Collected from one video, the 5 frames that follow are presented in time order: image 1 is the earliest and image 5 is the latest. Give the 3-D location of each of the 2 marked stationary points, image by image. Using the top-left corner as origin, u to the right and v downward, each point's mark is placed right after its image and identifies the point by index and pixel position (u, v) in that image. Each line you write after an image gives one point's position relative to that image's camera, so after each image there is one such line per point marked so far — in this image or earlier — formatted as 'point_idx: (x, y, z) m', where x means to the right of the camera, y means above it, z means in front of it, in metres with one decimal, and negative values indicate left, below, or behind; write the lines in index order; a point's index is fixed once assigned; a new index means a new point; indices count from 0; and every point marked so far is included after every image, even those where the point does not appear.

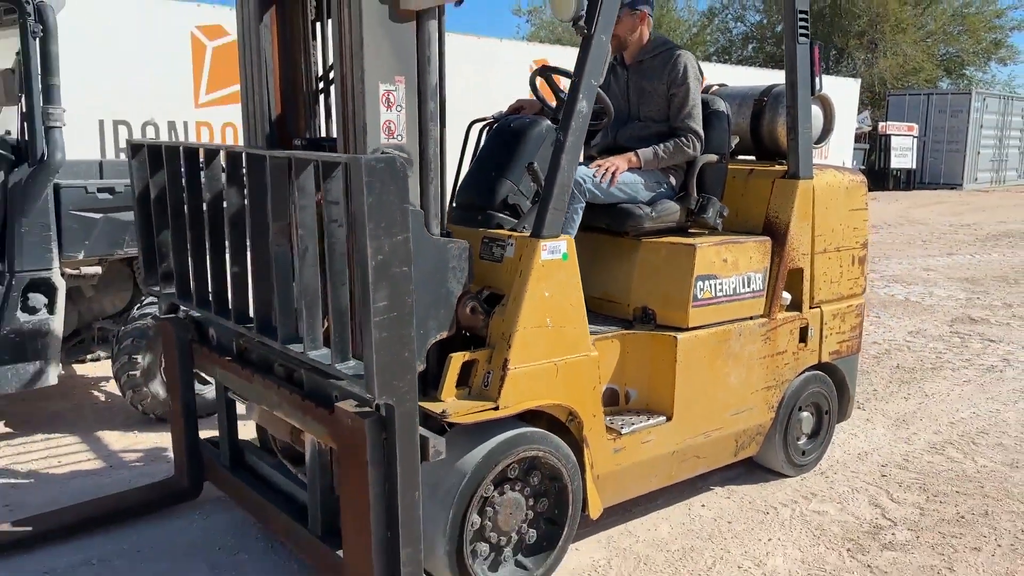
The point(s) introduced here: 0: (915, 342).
0: (+3.0, -0.4, +6.3) m
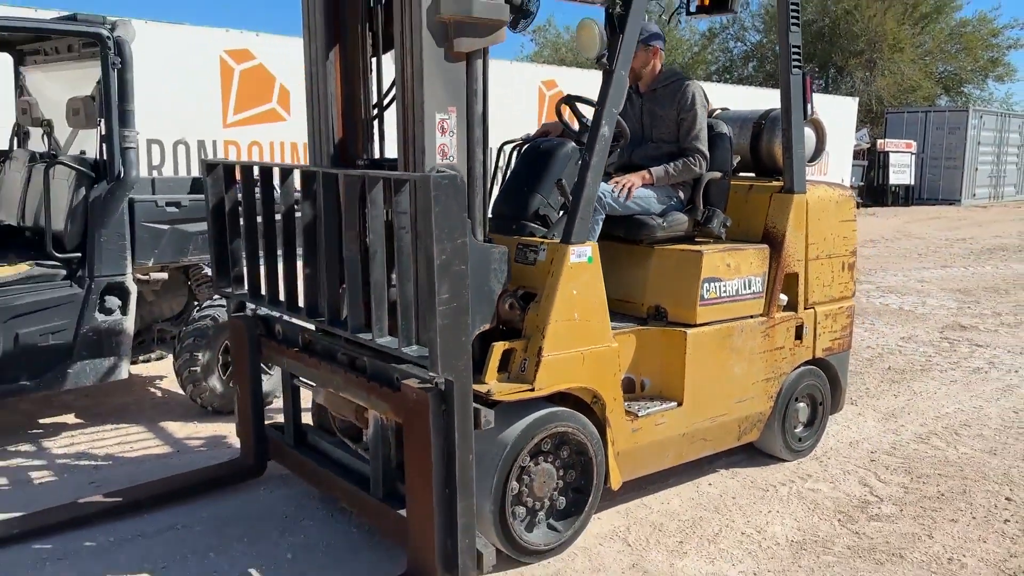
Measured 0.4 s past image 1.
0: (+3.2, -0.5, +6.7) m
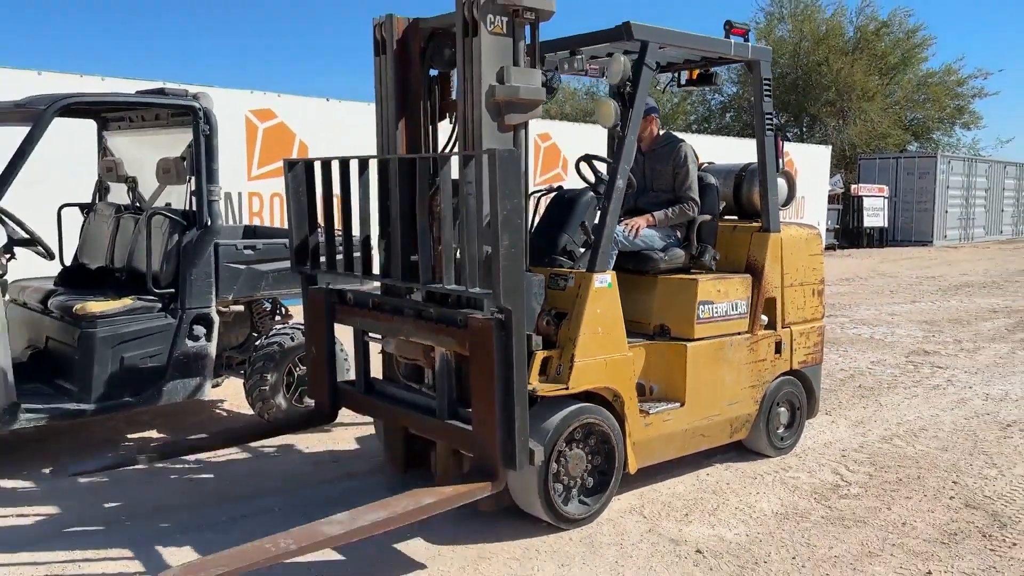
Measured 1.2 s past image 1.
0: (+3.3, -0.7, +7.6) m
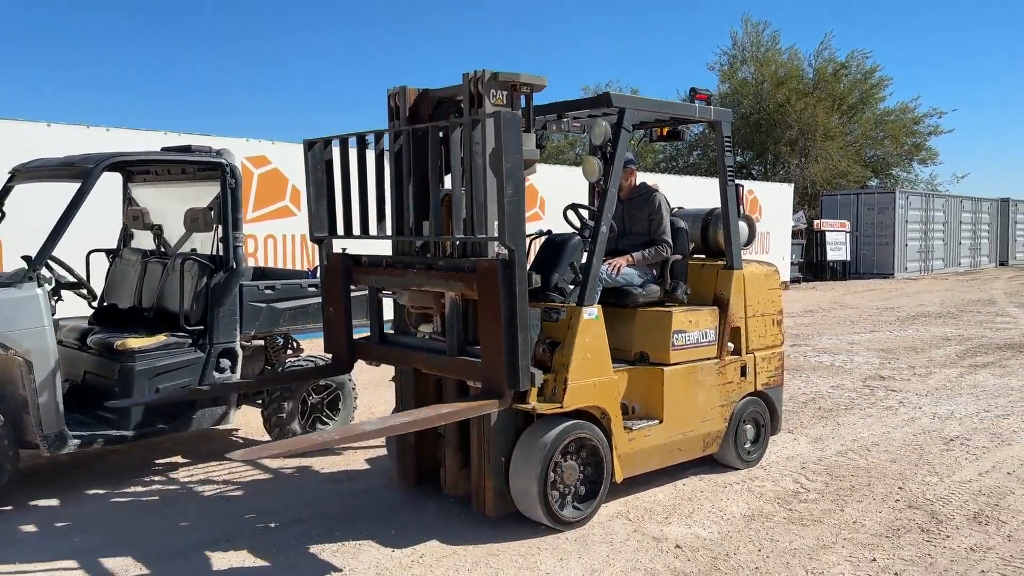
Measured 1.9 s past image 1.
0: (+3.2, -1.0, +8.2) m
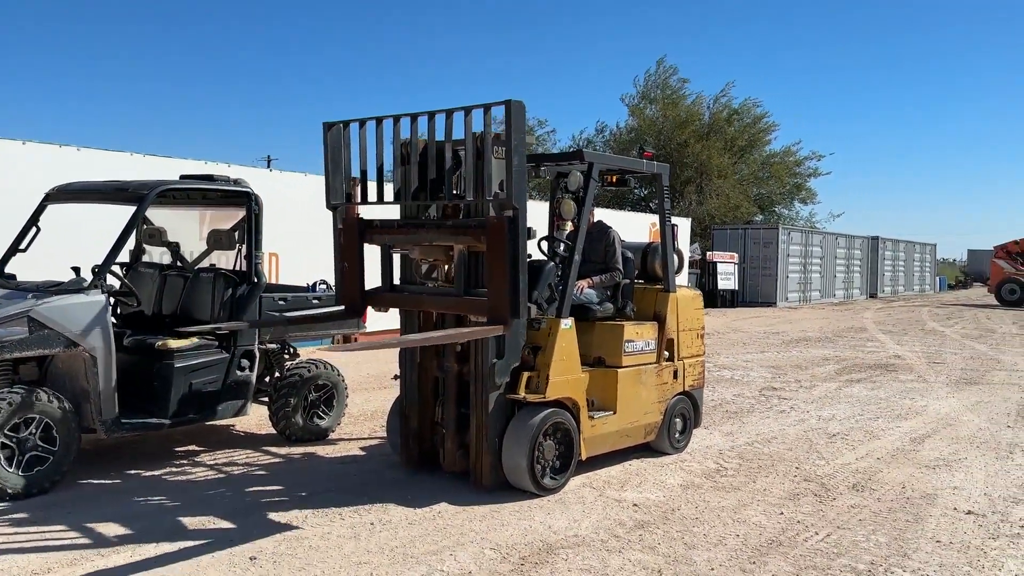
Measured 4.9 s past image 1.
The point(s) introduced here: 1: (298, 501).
0: (+2.6, -1.3, +9.7) m
1: (-1.4, -1.4, +5.5) m
